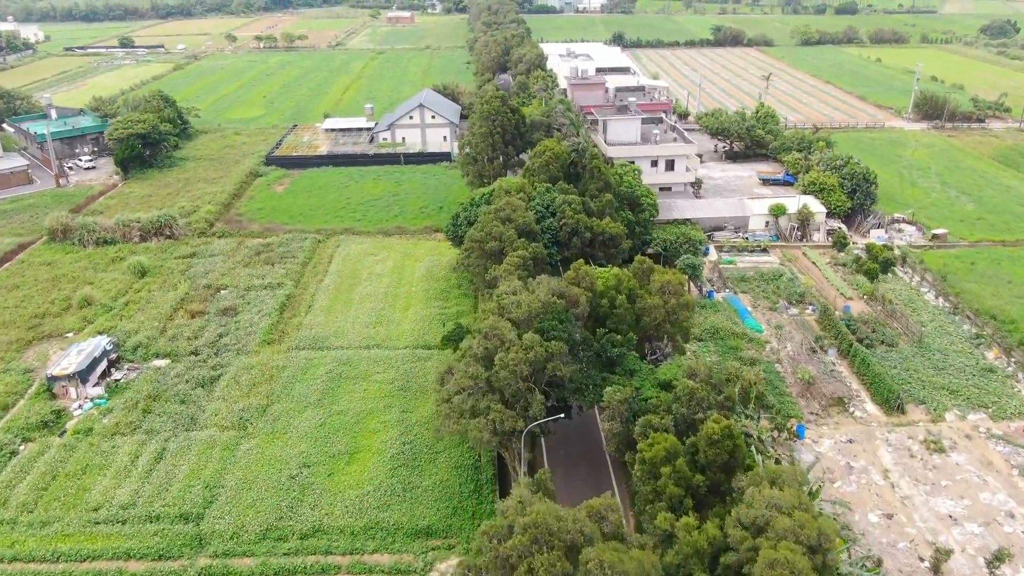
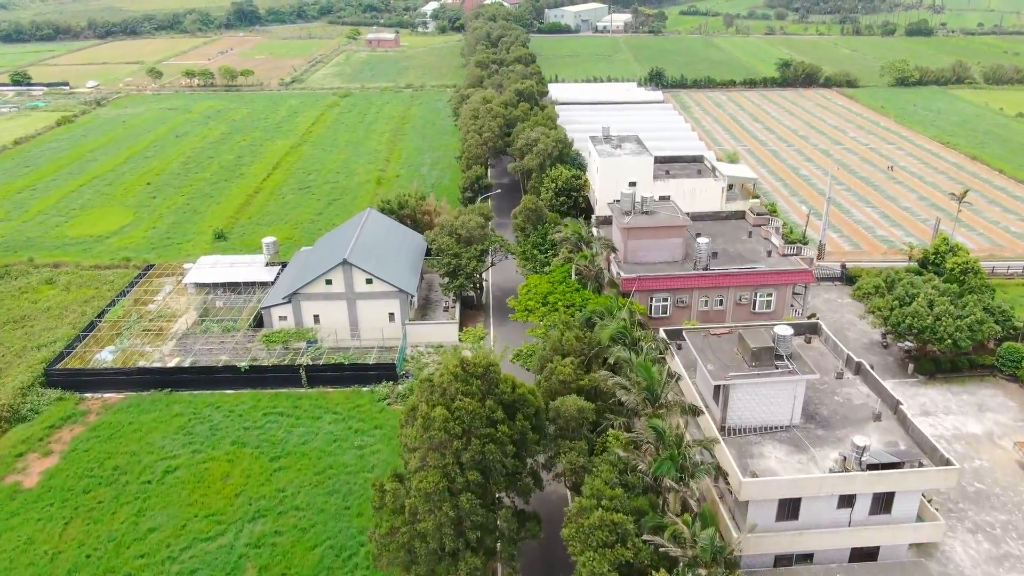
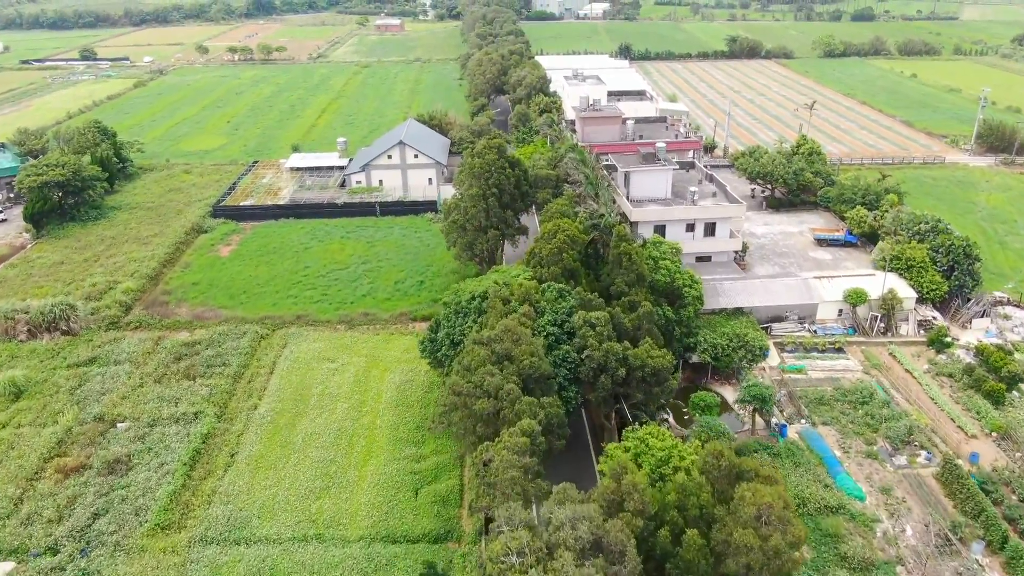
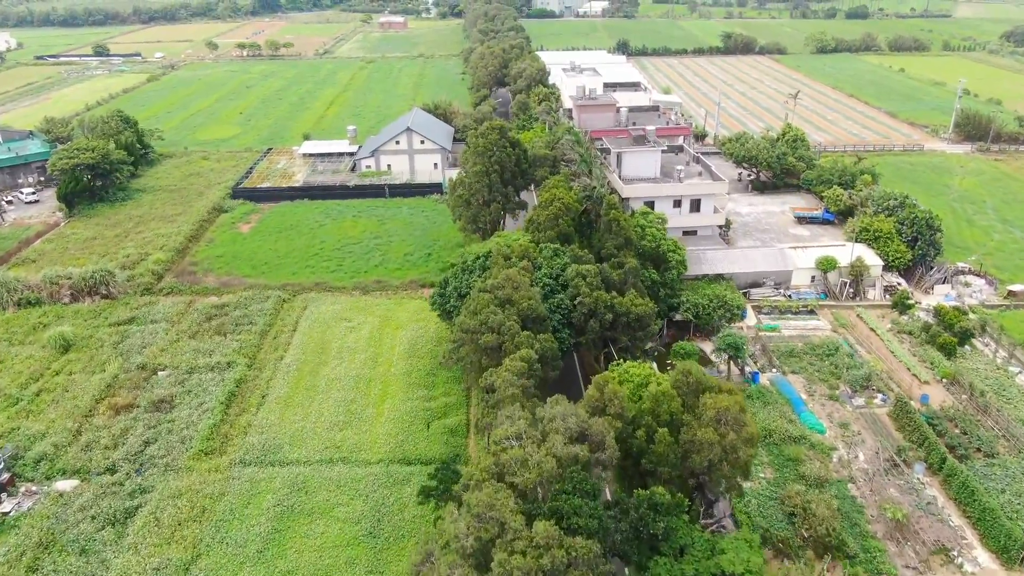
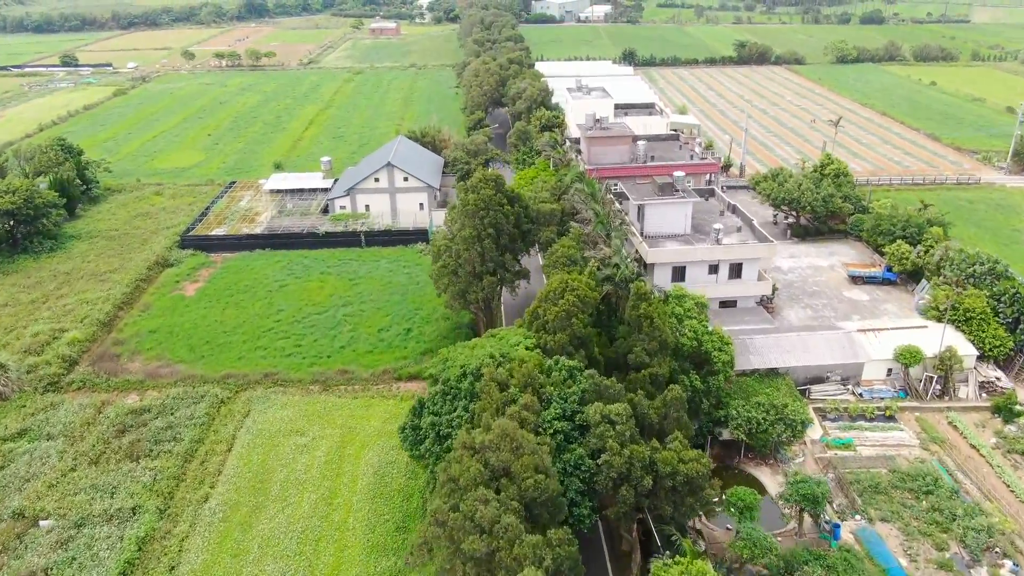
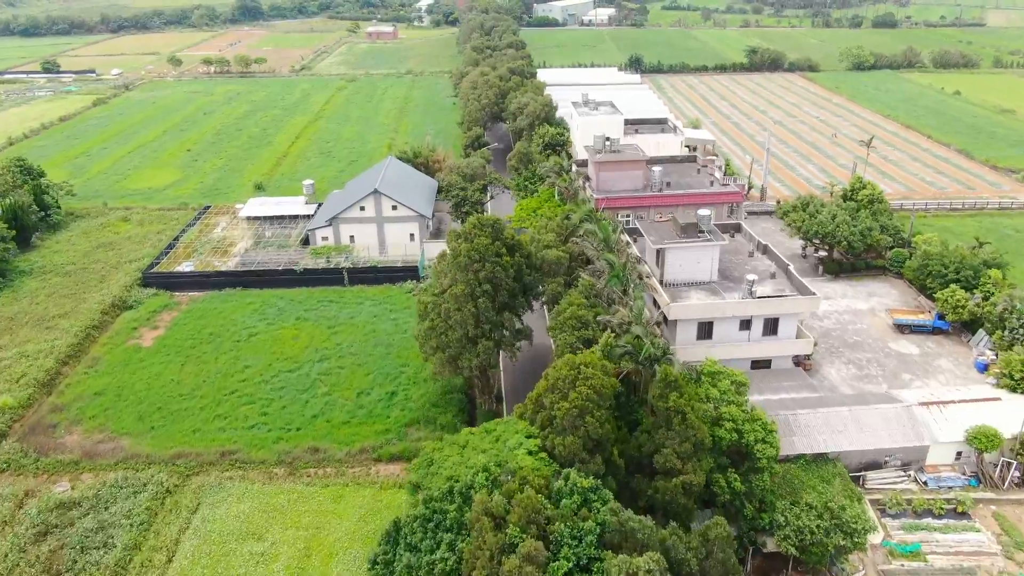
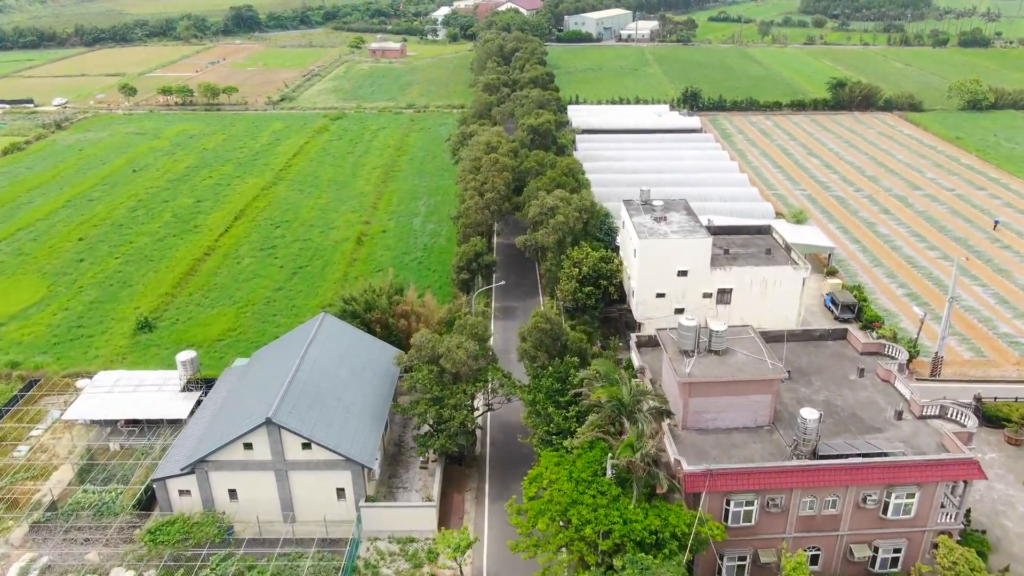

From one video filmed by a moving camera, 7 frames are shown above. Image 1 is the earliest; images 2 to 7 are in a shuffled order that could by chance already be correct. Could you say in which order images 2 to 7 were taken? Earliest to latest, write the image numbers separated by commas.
4, 3, 5, 6, 2, 7
